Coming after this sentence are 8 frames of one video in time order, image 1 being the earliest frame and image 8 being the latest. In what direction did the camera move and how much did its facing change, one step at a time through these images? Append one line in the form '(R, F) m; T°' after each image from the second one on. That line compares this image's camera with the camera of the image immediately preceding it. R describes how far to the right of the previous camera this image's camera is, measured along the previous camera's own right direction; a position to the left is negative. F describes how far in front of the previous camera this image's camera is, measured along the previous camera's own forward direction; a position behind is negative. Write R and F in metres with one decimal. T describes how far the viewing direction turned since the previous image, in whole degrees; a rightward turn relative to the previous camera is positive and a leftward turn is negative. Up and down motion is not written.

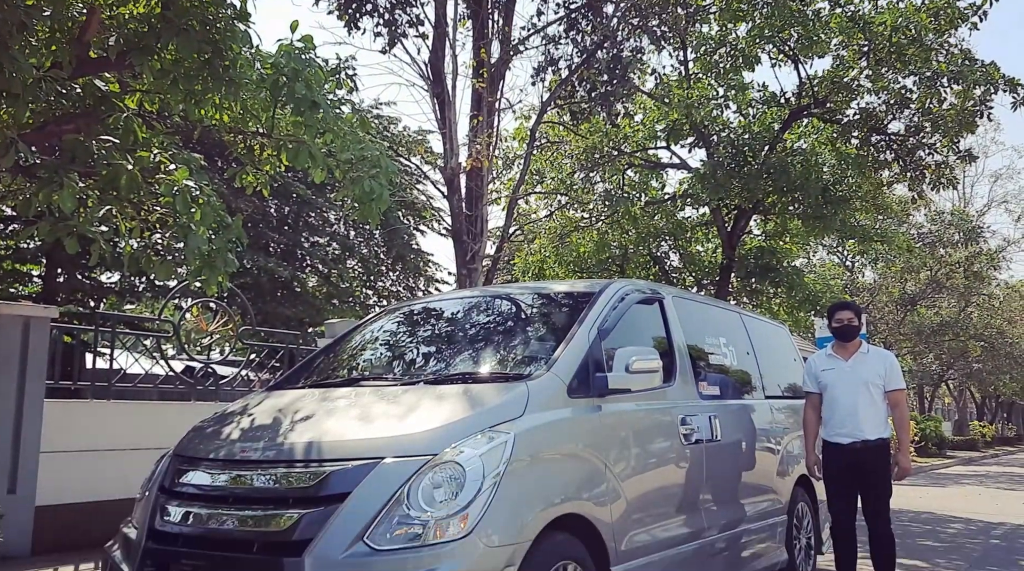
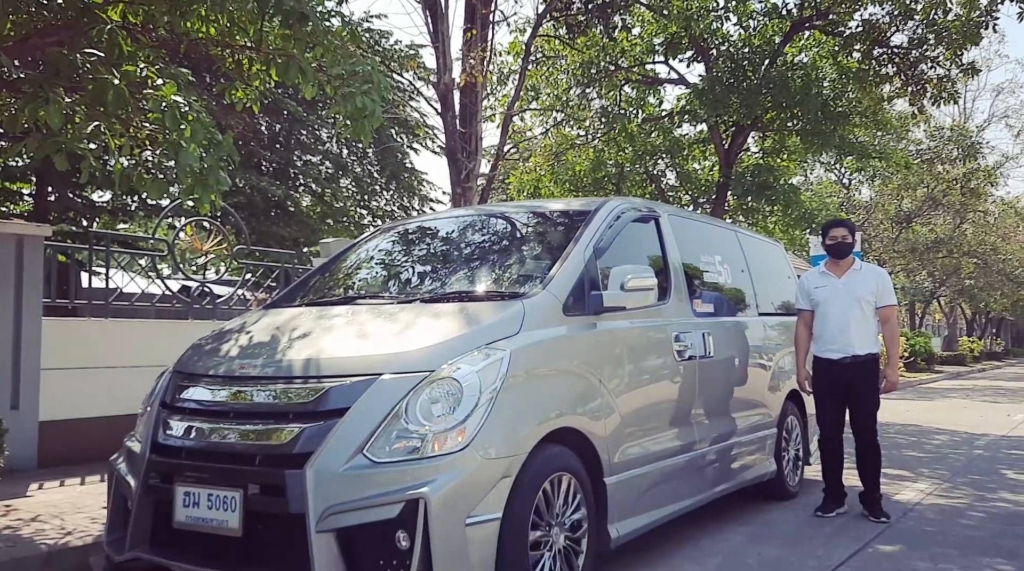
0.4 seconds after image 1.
(0.0, 0.0) m; 0°
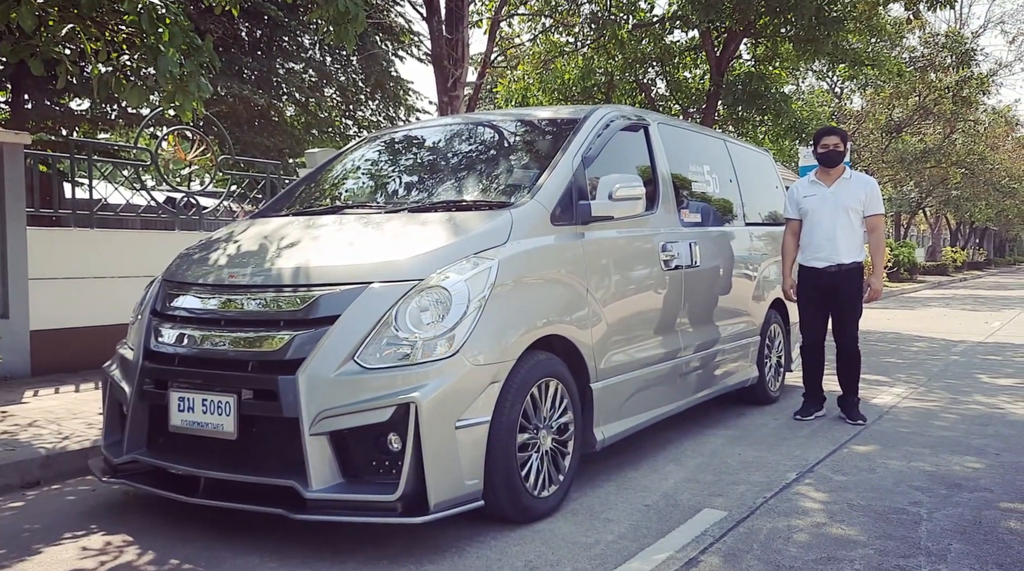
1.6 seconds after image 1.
(0.0, 0.0) m; +1°
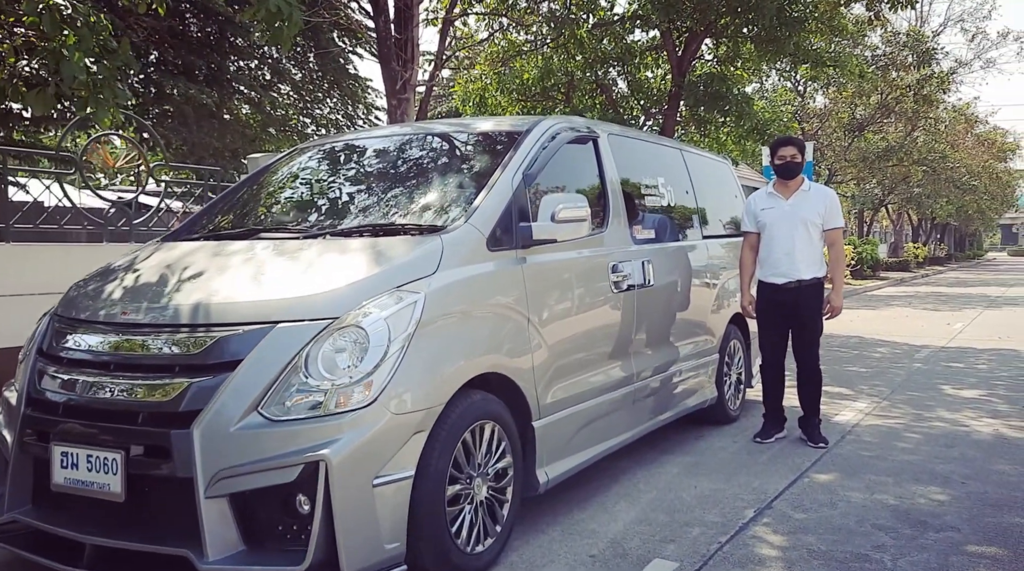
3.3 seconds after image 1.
(+0.2, +0.3) m; +2°
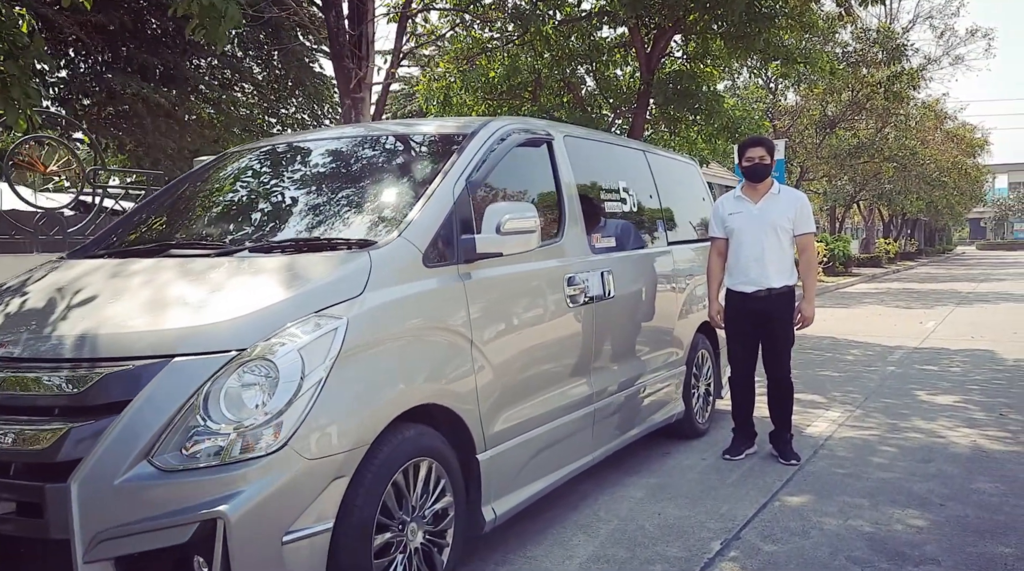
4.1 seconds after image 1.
(+0.1, +0.3) m; +2°
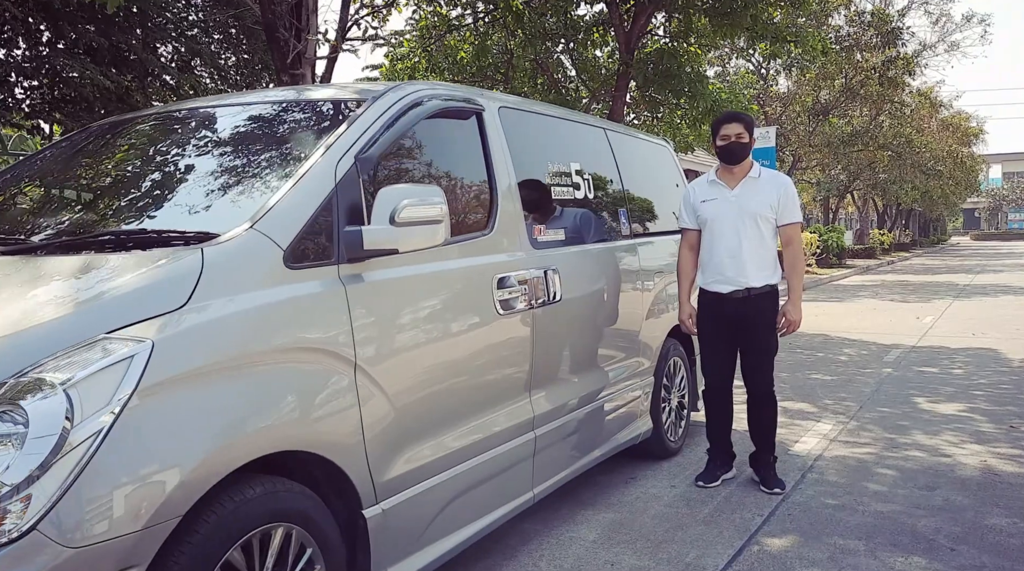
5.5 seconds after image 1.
(+0.3, +0.7) m; 0°
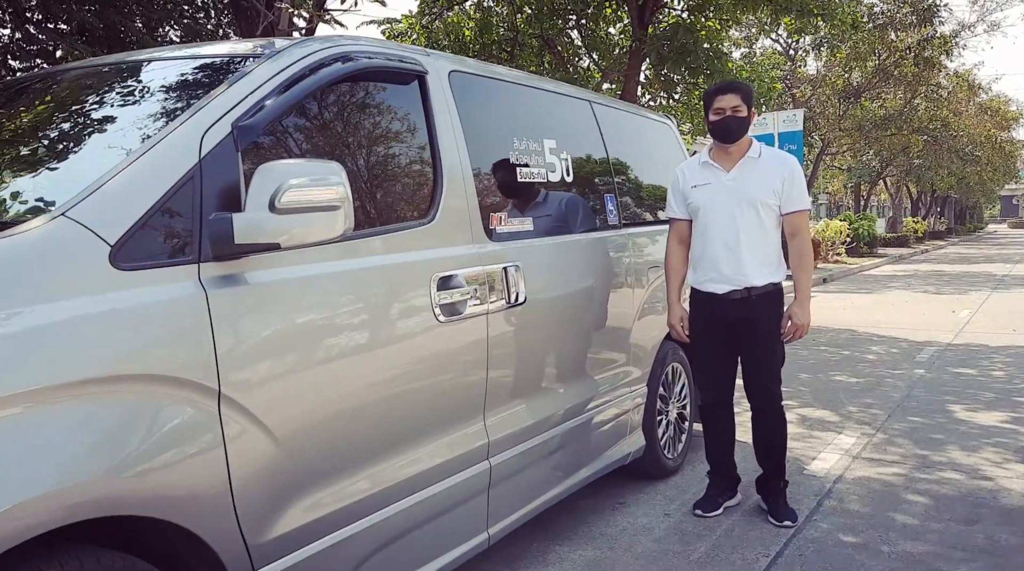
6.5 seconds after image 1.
(+0.3, +0.6) m; -2°
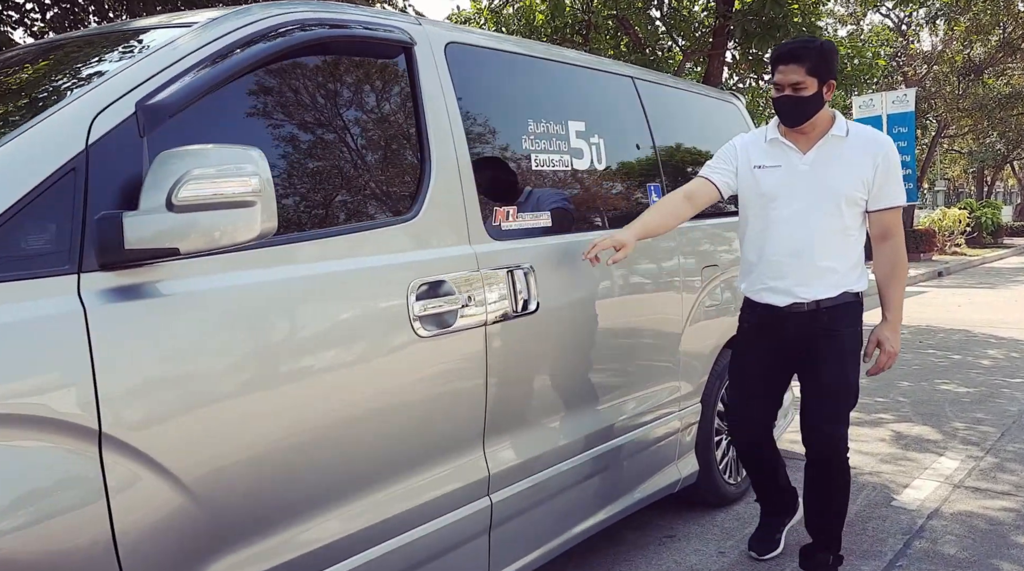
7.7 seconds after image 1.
(+0.3, +0.4) m; -7°
